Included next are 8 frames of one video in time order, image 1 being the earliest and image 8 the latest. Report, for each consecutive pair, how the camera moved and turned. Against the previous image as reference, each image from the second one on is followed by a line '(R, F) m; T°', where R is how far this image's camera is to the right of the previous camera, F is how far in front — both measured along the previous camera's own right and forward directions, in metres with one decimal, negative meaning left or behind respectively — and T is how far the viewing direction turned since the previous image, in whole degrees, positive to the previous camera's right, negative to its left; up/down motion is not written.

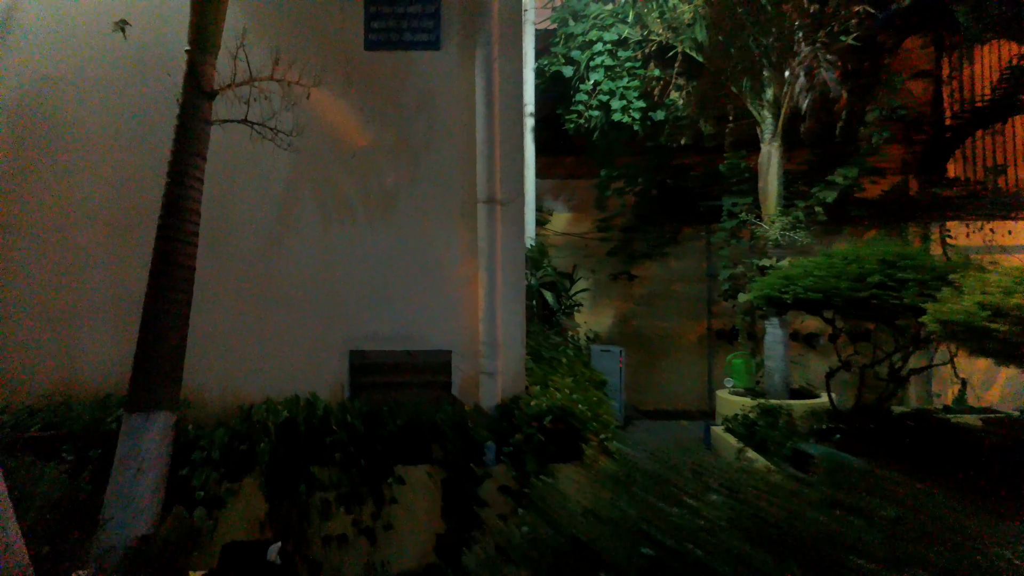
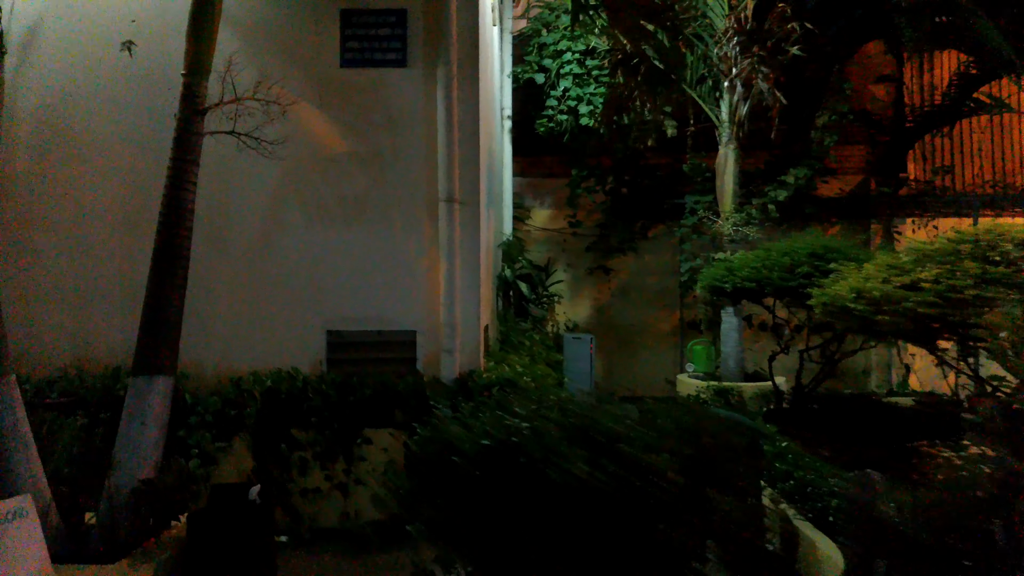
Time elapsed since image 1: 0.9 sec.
(+0.3, -0.7) m; 0°
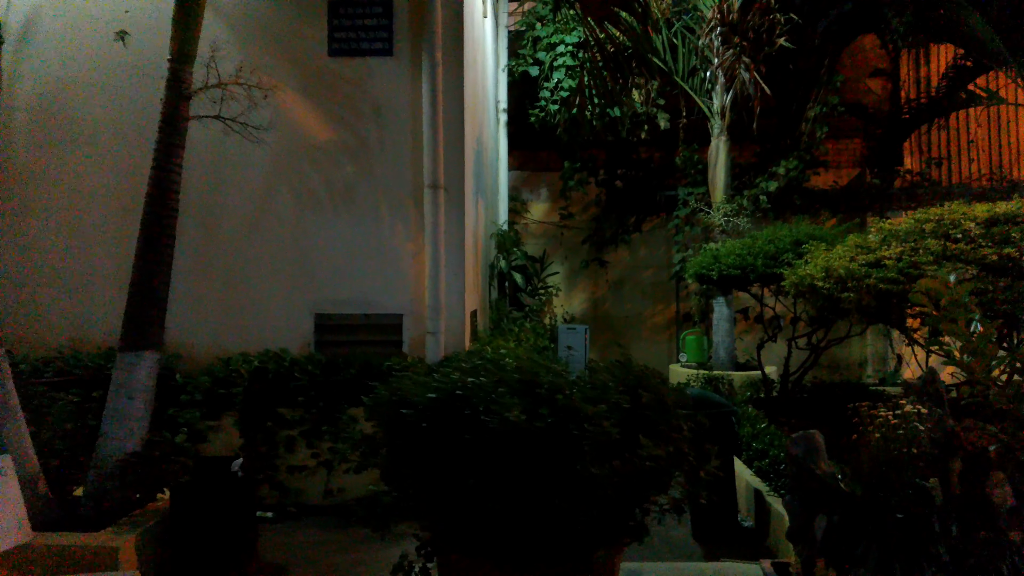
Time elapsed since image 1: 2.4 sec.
(+0.2, -0.1) m; -1°
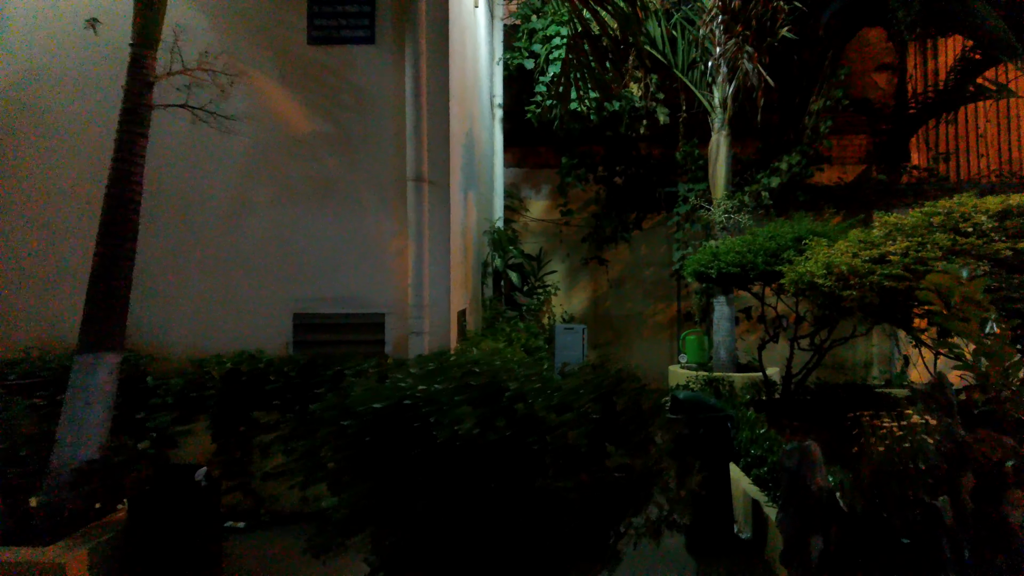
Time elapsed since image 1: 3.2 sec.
(+0.1, +0.3) m; 0°
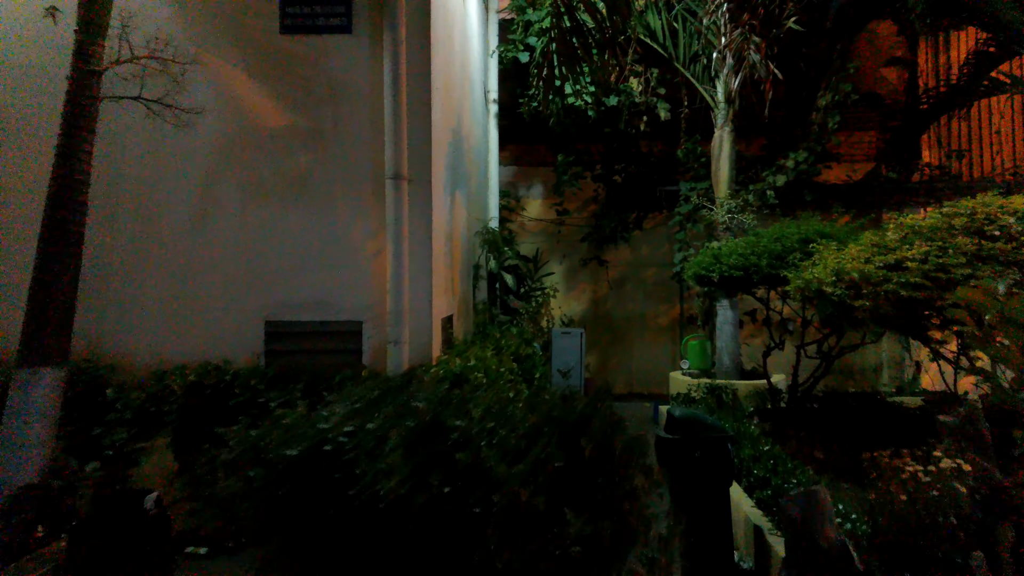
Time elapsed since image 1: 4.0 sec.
(+0.1, +0.4) m; 0°
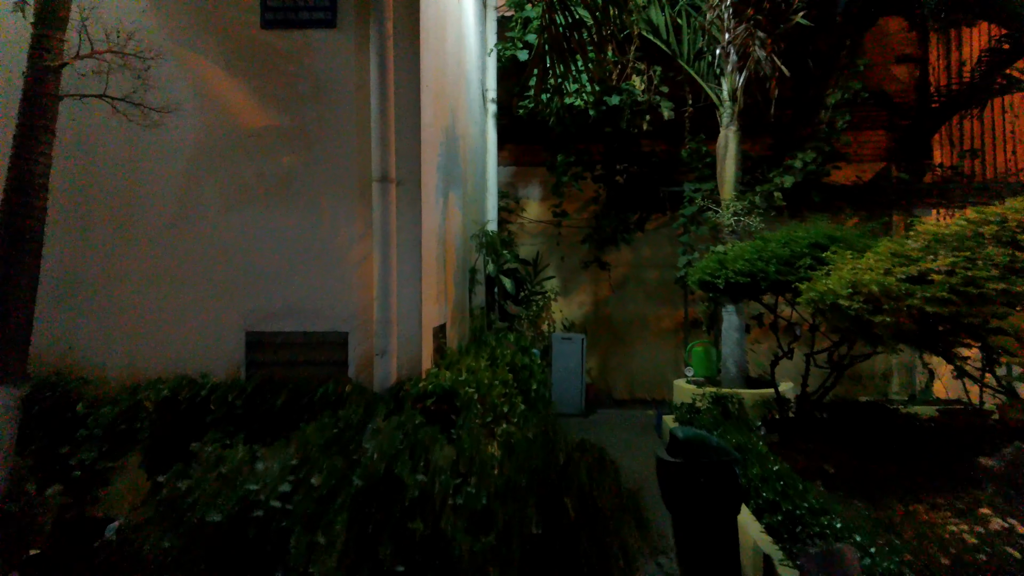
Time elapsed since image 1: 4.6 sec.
(+0.1, +0.3) m; 0°
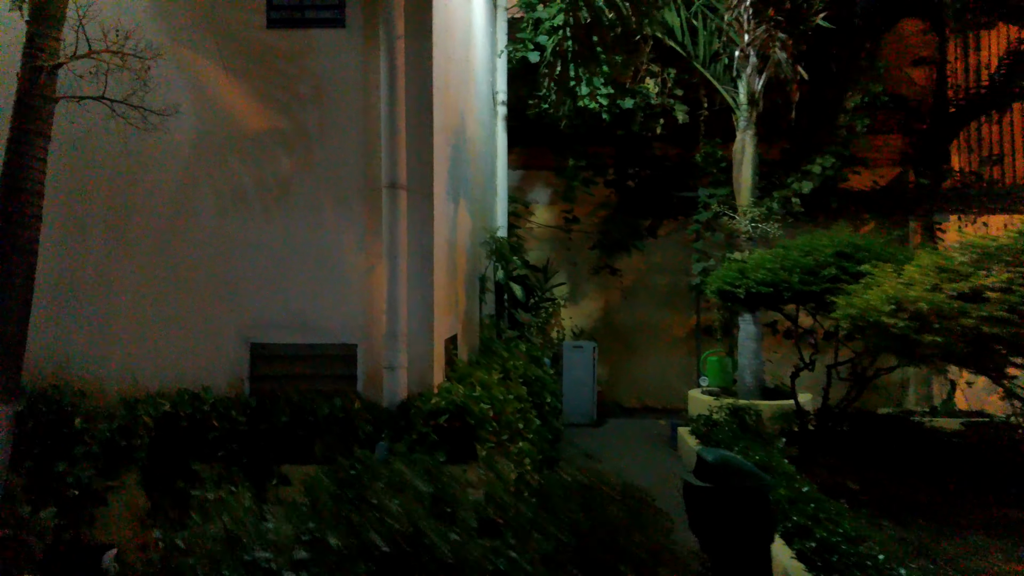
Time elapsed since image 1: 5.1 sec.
(-0.1, +0.2) m; 0°
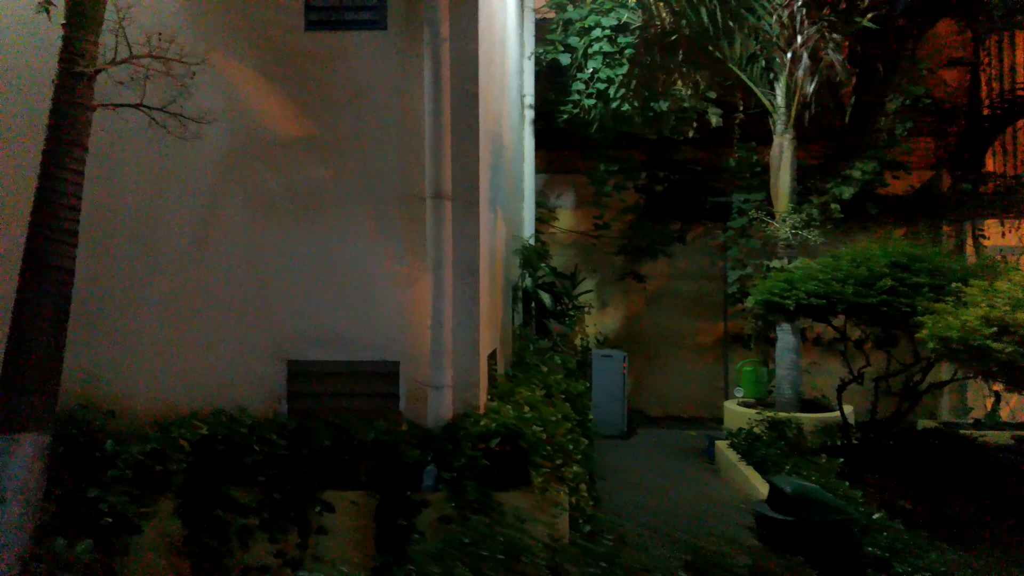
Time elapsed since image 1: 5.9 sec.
(-0.3, +0.2) m; 0°
